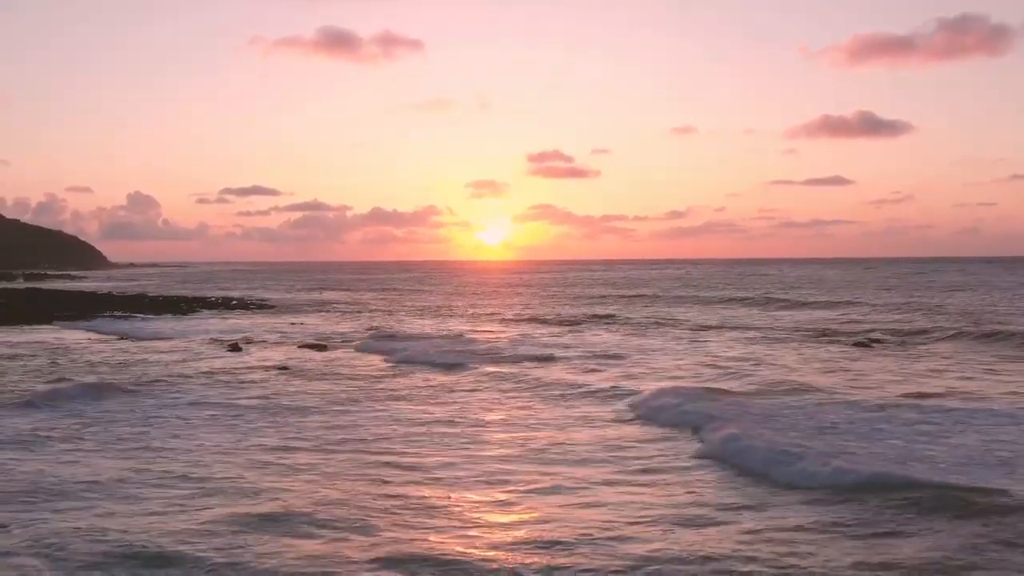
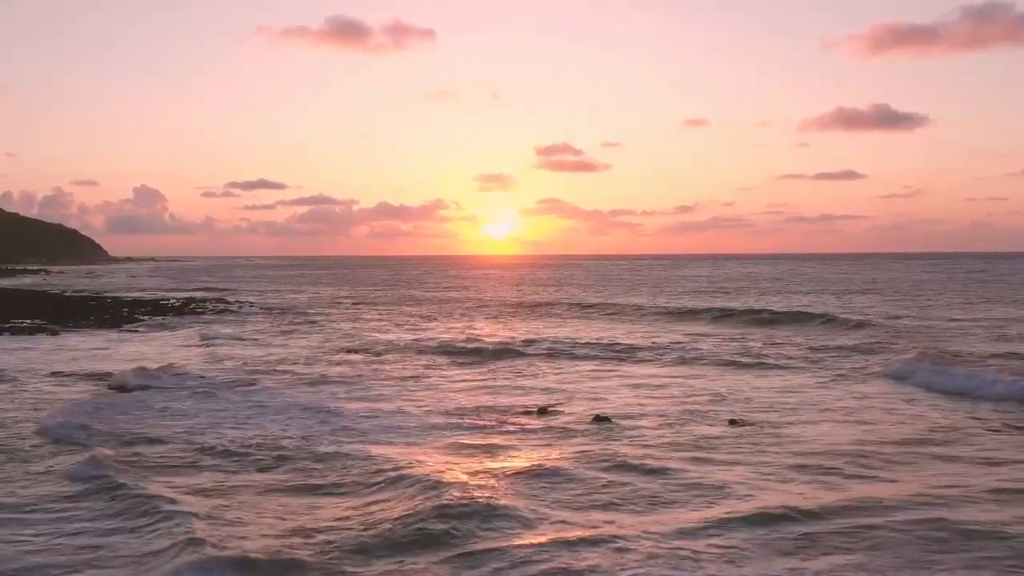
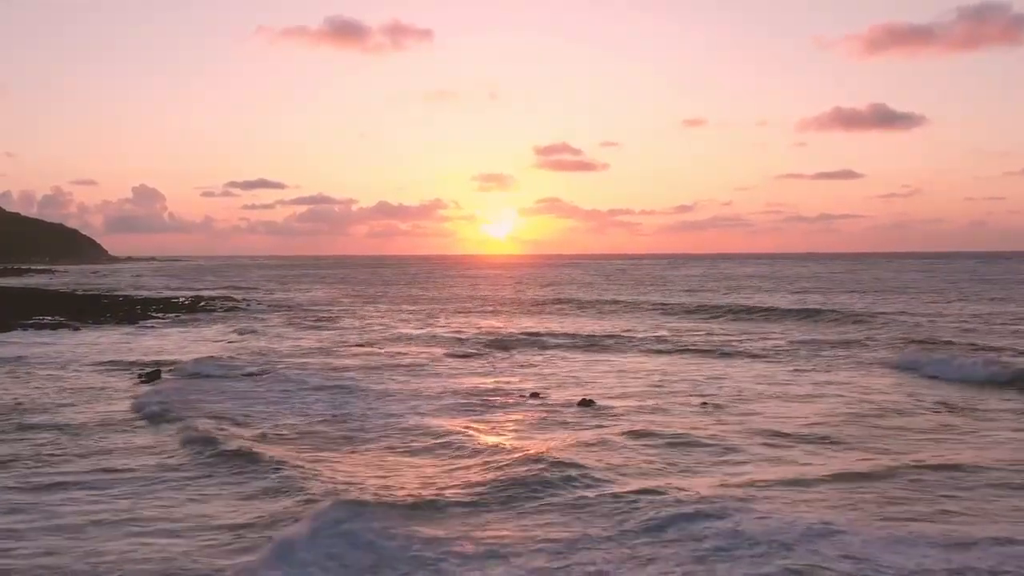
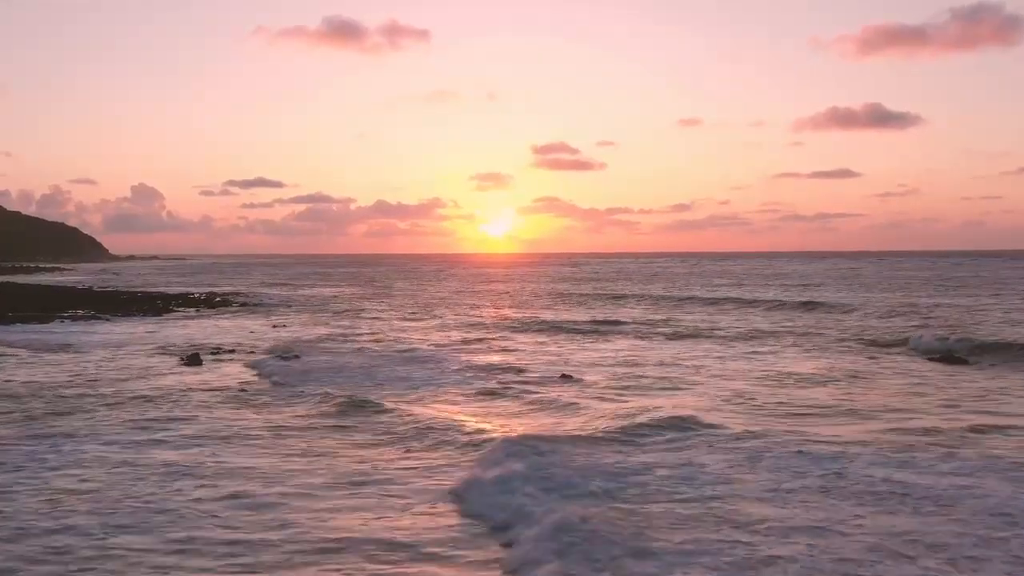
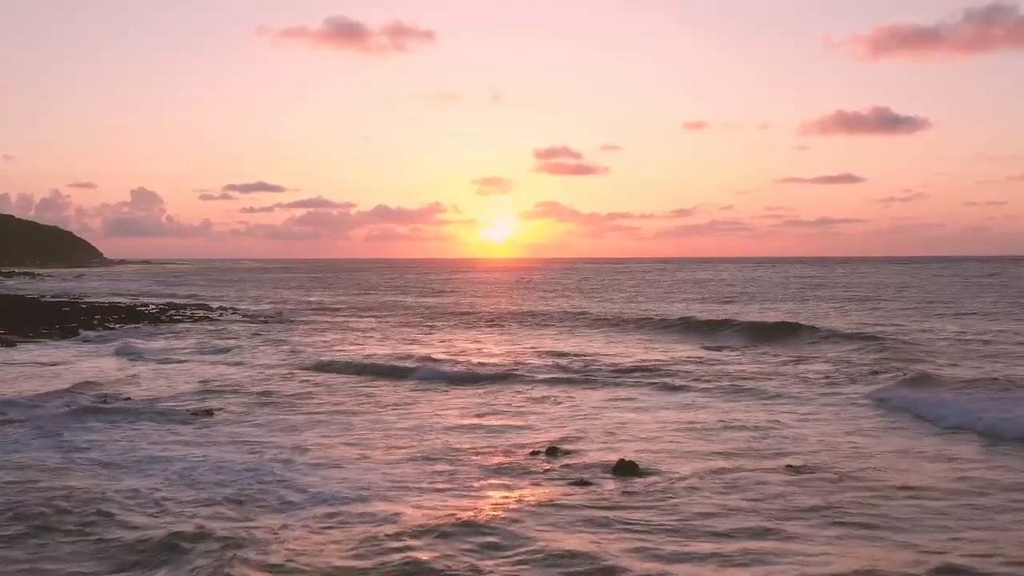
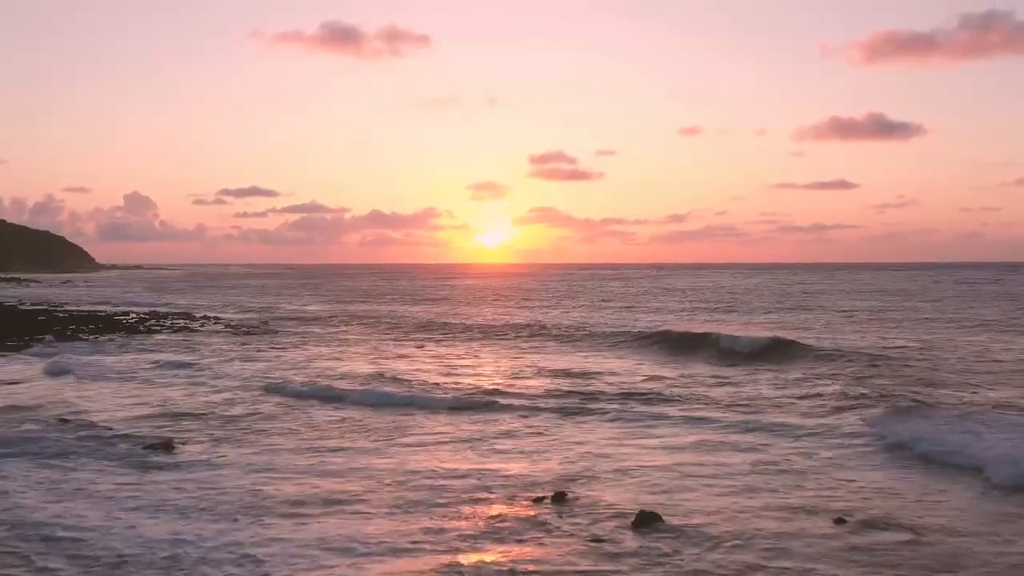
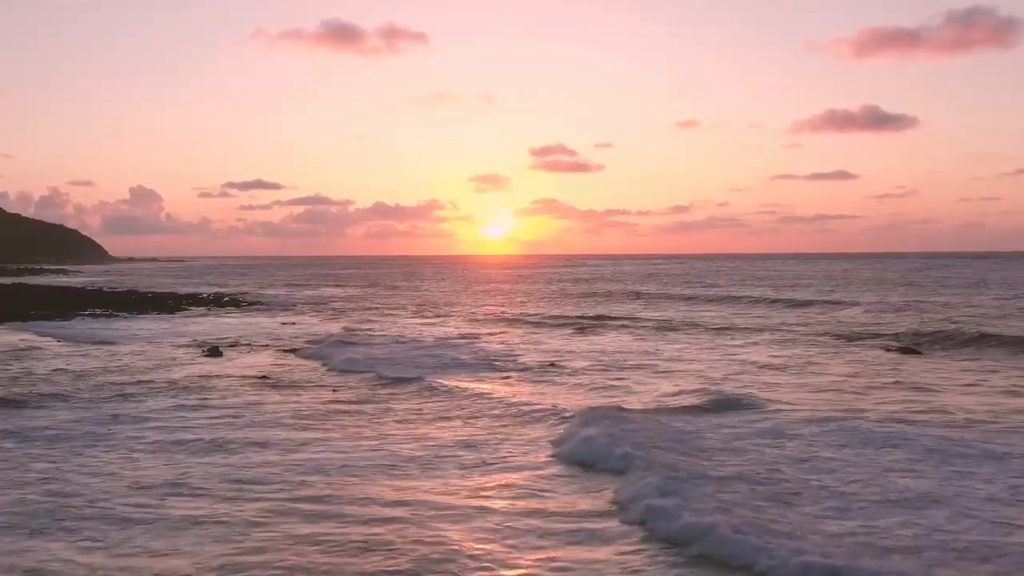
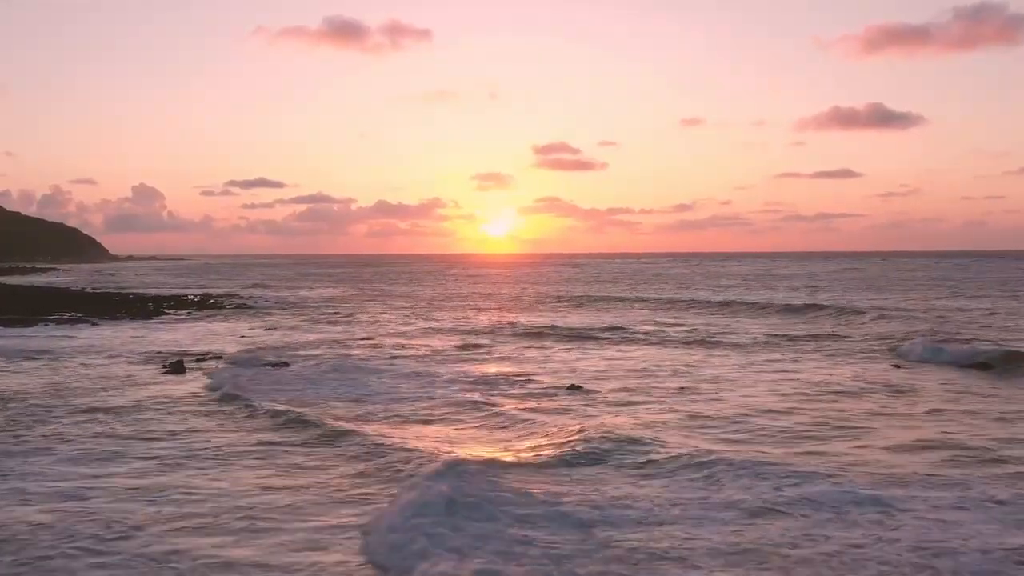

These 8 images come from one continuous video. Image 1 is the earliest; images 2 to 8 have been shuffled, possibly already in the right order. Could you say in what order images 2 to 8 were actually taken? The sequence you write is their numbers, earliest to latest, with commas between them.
7, 4, 8, 3, 2, 5, 6
